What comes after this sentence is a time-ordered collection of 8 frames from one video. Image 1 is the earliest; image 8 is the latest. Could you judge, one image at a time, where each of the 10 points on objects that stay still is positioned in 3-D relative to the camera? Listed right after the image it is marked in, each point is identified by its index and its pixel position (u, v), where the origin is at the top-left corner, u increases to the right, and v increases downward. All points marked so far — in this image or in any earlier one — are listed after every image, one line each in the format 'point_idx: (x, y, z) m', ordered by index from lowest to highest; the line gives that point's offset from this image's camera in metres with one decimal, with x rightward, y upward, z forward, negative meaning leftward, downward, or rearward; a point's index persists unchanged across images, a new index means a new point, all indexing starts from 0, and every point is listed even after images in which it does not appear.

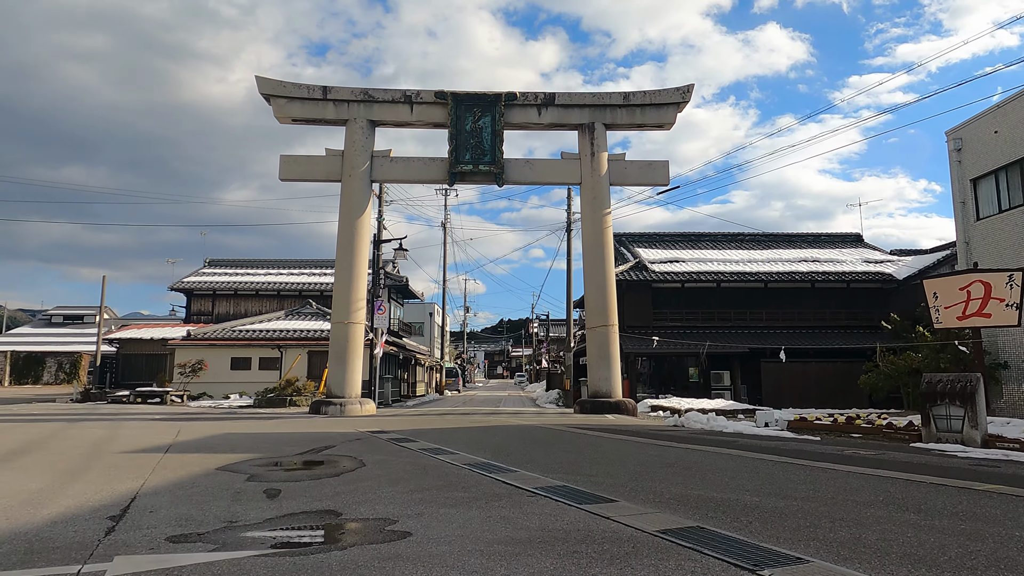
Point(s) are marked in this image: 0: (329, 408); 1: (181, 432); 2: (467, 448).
0: (-4.0, -2.6, +14.6) m
1: (-5.2, -2.3, +10.4) m
2: (-0.5, -1.9, +7.9) m
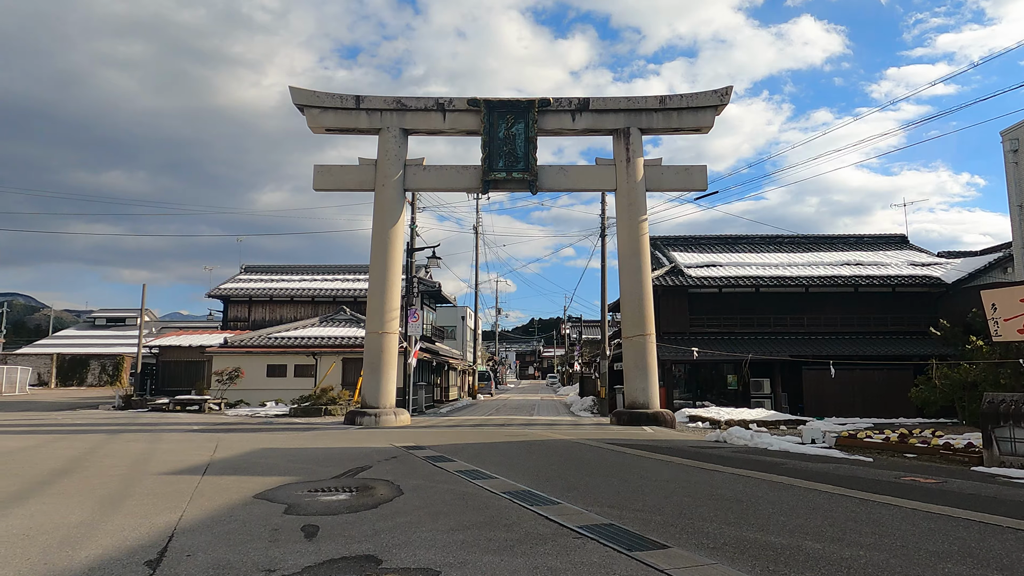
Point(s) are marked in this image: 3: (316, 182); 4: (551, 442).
0: (-3.3, -2.9, +14.5) m
1: (-4.6, -2.5, +10.4) m
2: (-0.1, -2.1, +7.8) m
3: (-4.6, +2.5, +15.5) m
4: (+0.6, -2.6, +11.1) m
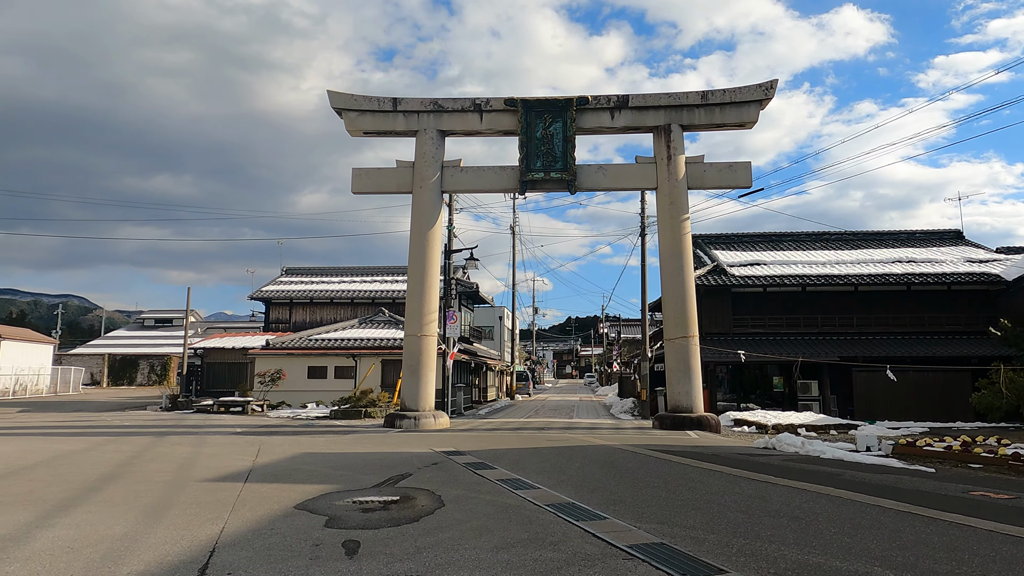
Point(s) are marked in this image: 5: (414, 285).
0: (-2.4, -2.9, +14.5) m
1: (-4.0, -2.6, +10.4) m
2: (+0.4, -2.2, +7.6) m
3: (-3.7, +2.4, +15.5) m
4: (+1.3, -2.6, +10.9) m
5: (-2.2, 0.0, +15.1) m
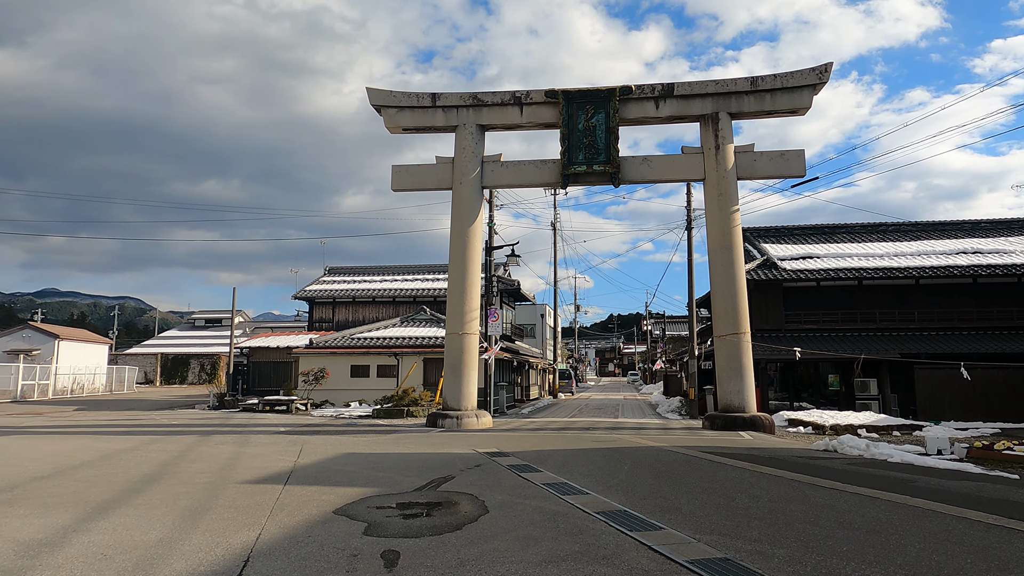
0: (-1.5, -2.9, +14.3) m
1: (-3.3, -2.6, +10.3) m
2: (+0.9, -2.1, +7.2) m
3: (-2.7, +2.5, +15.4) m
4: (+2.0, -2.6, +10.5) m
5: (-1.3, +0.1, +14.8) m
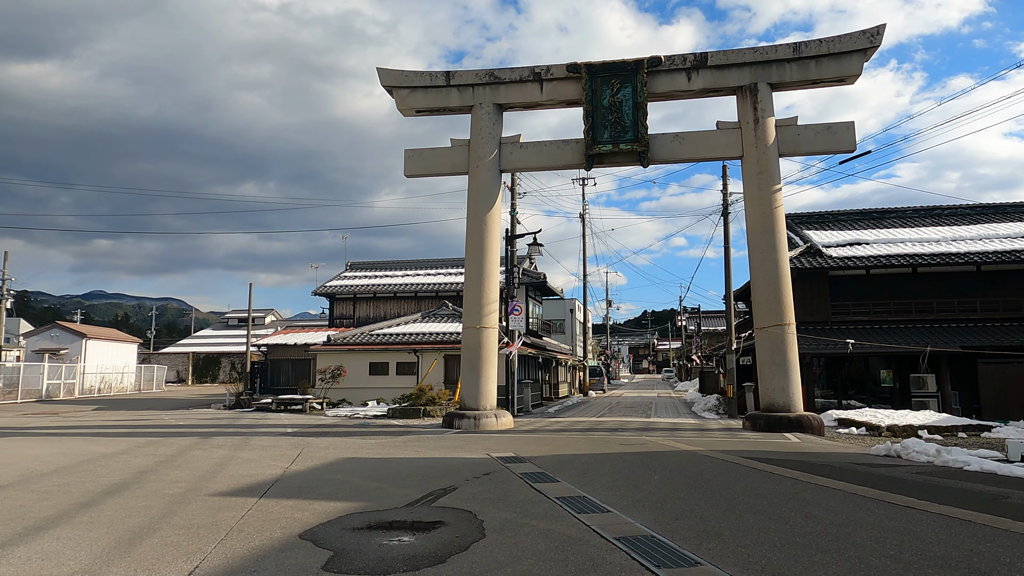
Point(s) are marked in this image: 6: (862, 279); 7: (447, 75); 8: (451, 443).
0: (-1.0, -2.7, +13.3) m
1: (-3.0, -2.4, +9.5) m
2: (+1.0, -1.9, +6.1) m
3: (-2.3, +2.6, +14.5) m
4: (+2.3, -2.3, +9.3) m
5: (-0.9, +0.3, +13.9) m
6: (+9.7, +0.3, +18.3) m
7: (-1.4, +4.7, +14.5) m
8: (-1.0, -2.6, +11.0) m
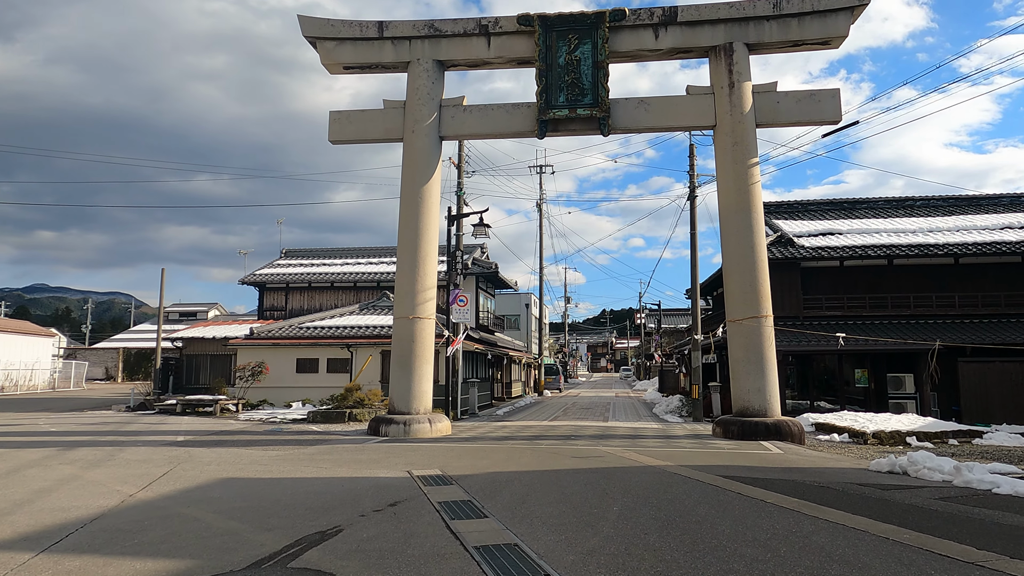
0: (-2.1, -2.4, +11.4) m
1: (-3.9, -2.1, +7.4) m
2: (+0.4, -1.7, +4.3) m
3: (-3.4, +2.9, +12.5) m
4: (+1.4, -2.1, +7.6) m
5: (-1.9, +0.6, +11.9) m
6: (+8.3, +0.4, +17.0) m
7: (-2.5, +5.0, +12.5) m
8: (-1.9, -2.3, +9.1) m
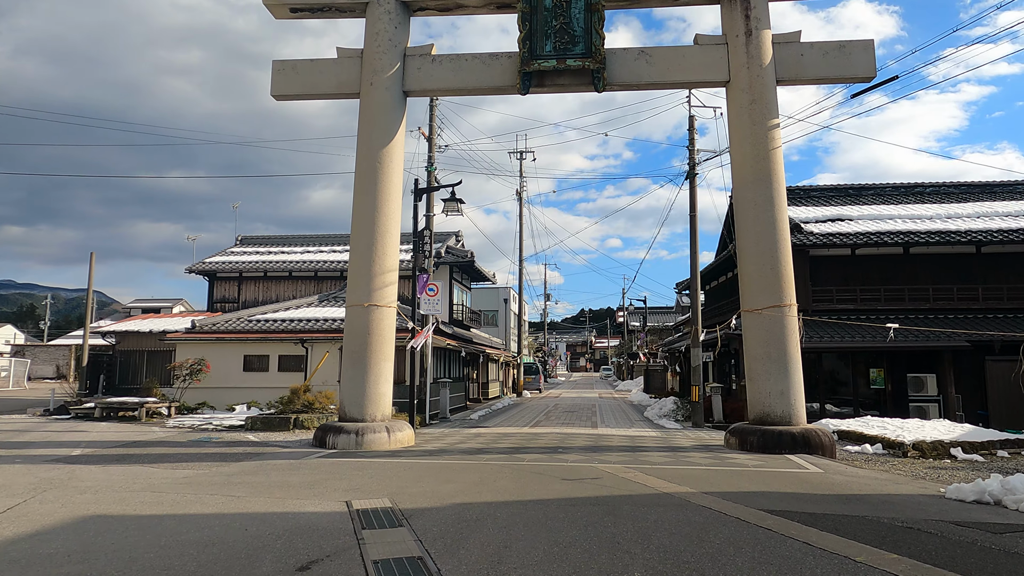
0: (-2.5, -2.1, +9.4) m
1: (-4.1, -1.8, +5.4) m
2: (+0.2, -1.4, +2.4) m
3: (-3.8, +3.2, +10.5) m
4: (+1.2, -1.9, +5.8) m
5: (-2.3, +0.8, +10.0) m
6: (+7.8, +0.7, +15.3) m
7: (-2.8, +5.2, +10.5) m
8: (-2.2, -2.0, +7.1) m
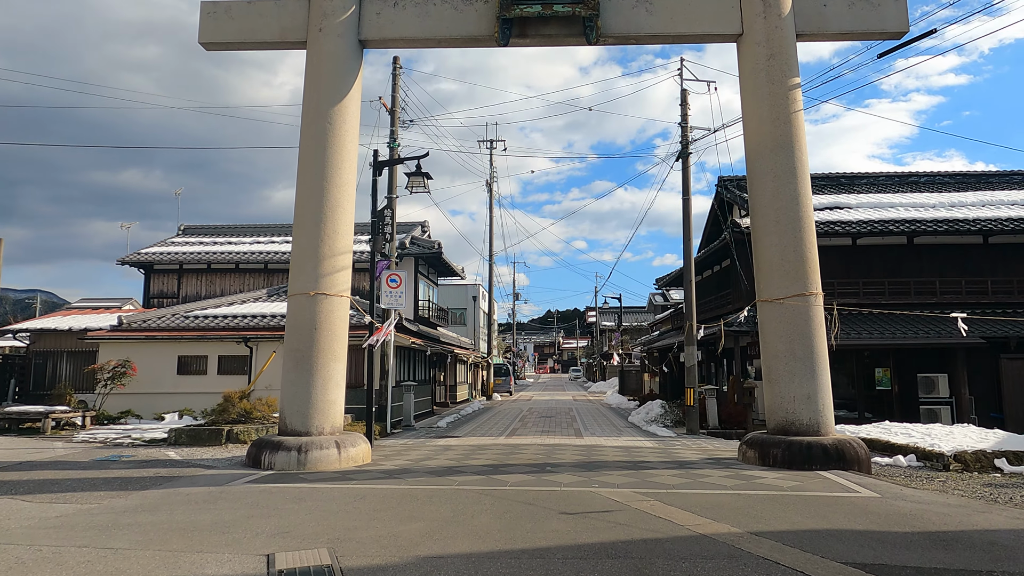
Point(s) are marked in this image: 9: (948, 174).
0: (-2.7, -1.9, +7.7) m
1: (-4.2, -1.6, +3.6) m
2: (+0.3, -1.3, +0.9) m
3: (-4.1, +3.4, +8.7) m
4: (+1.1, -1.7, +4.3) m
5: (-2.6, +1.0, +8.3) m
6: (+7.2, +0.8, +14.2) m
7: (-3.2, +5.4, +8.8) m
8: (-2.4, -1.8, +5.4) m
9: (+11.8, +3.1, +17.9) m
